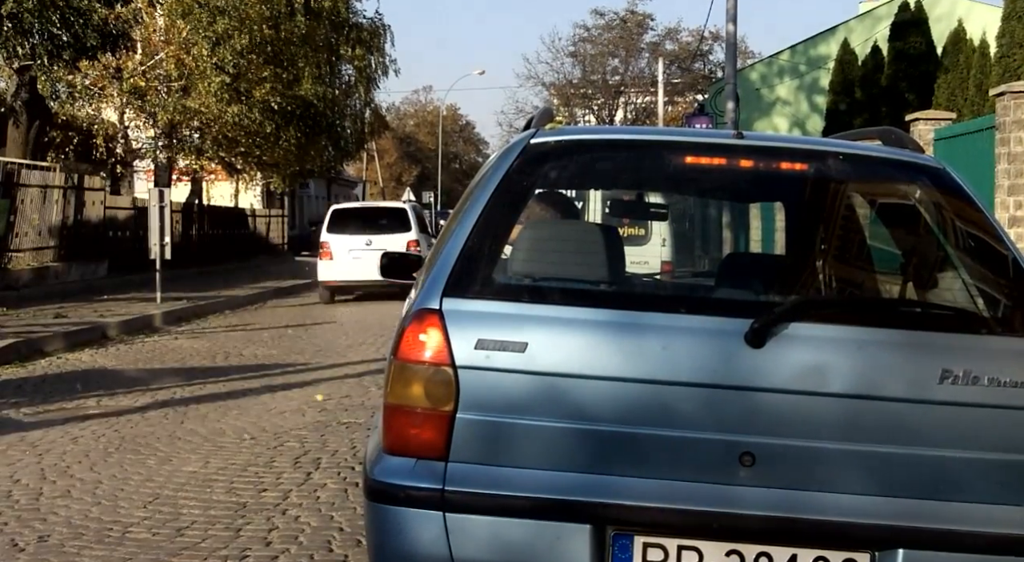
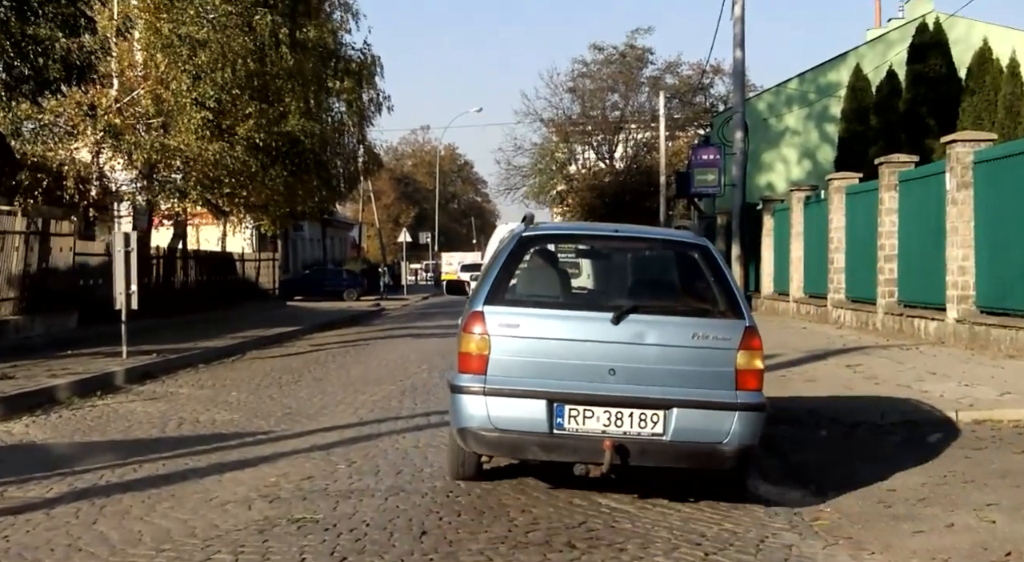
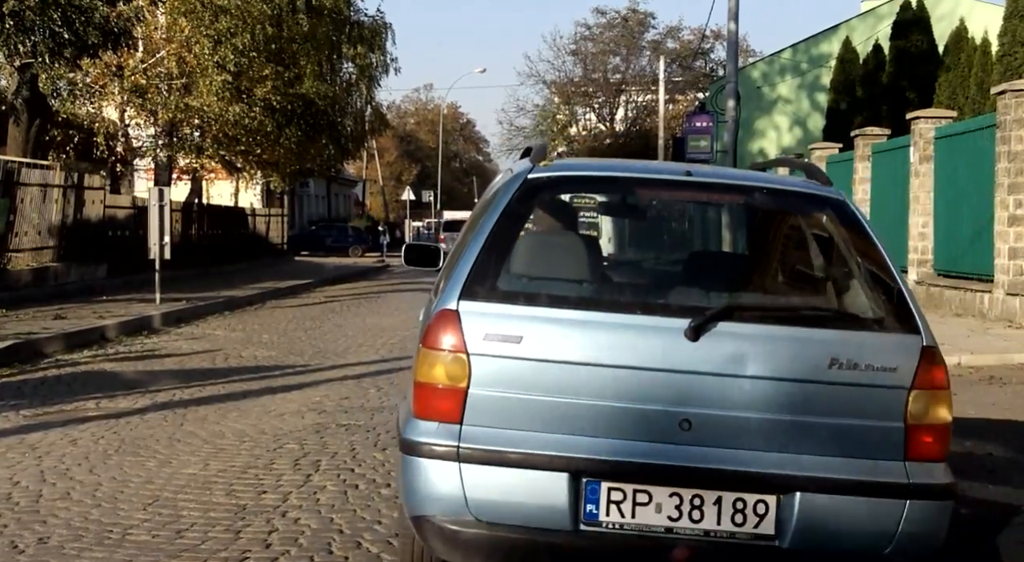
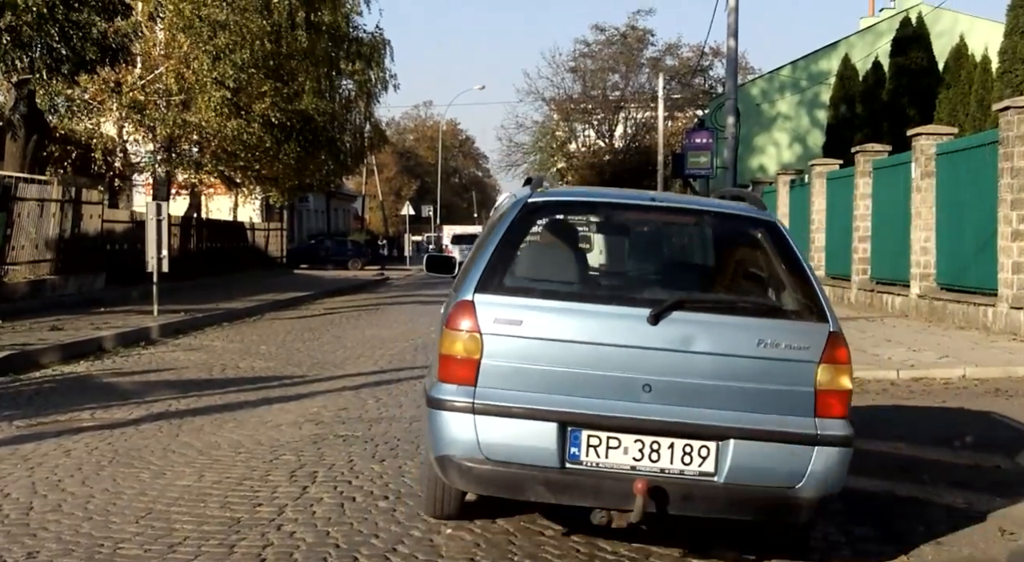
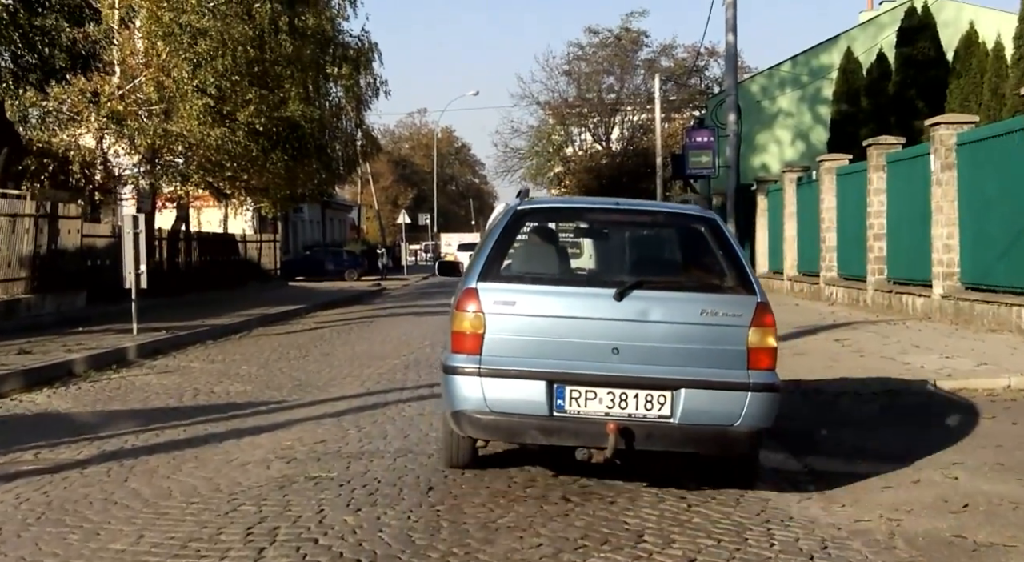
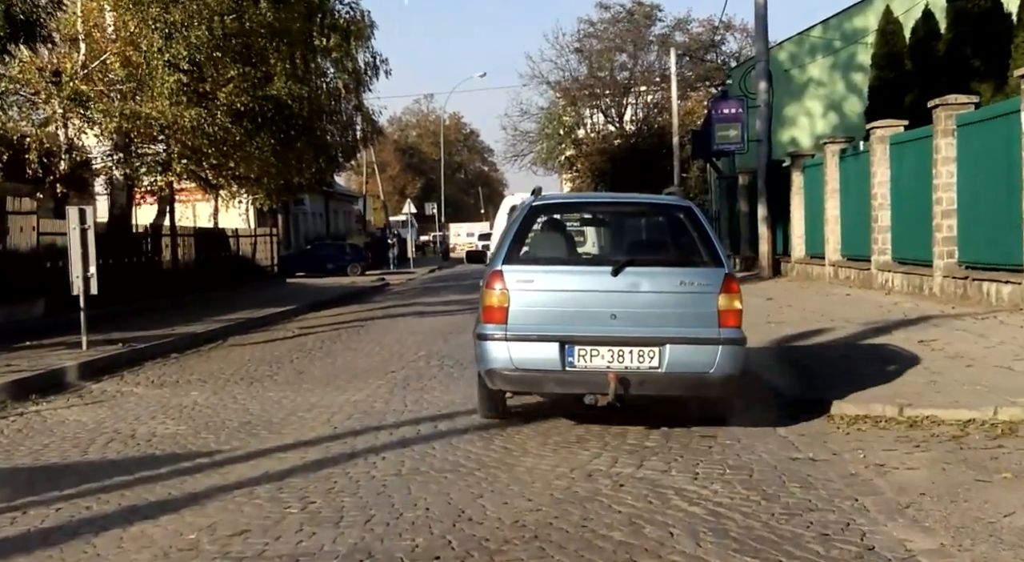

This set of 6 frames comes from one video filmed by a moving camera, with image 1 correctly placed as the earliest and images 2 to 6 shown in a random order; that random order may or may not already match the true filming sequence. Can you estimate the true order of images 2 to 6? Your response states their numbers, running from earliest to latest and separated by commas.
3, 4, 5, 2, 6
